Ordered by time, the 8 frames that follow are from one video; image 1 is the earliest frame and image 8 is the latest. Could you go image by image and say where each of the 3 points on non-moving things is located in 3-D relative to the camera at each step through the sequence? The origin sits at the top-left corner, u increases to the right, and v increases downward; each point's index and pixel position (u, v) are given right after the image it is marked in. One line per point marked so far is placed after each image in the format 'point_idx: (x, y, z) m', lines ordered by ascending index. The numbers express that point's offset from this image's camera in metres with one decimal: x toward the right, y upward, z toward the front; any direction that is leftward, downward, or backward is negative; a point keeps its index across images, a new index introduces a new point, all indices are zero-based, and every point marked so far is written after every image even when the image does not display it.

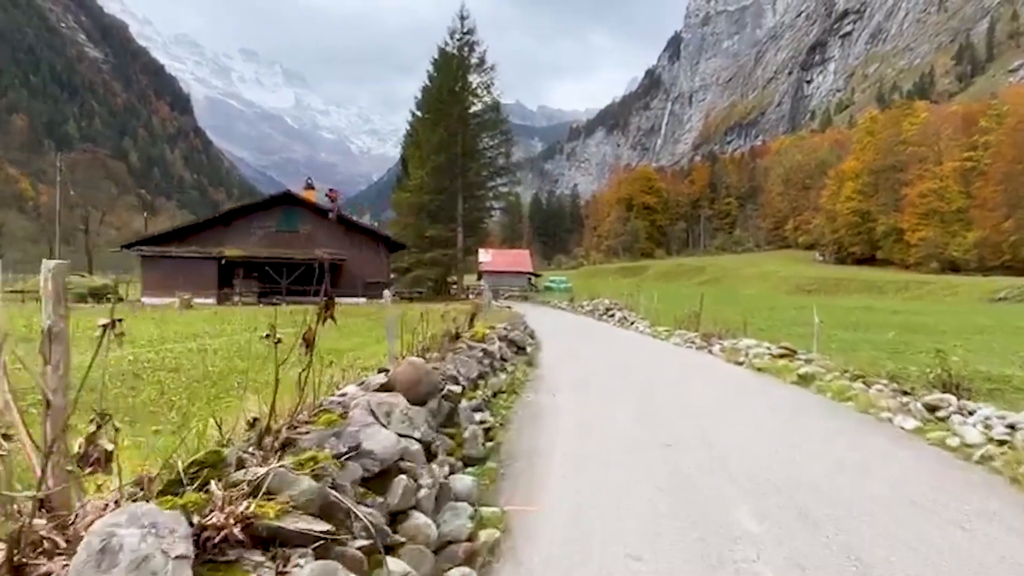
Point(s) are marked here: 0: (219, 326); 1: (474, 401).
0: (-7.6, -1.0, +18.1) m
1: (-0.4, -1.2, +7.3) m
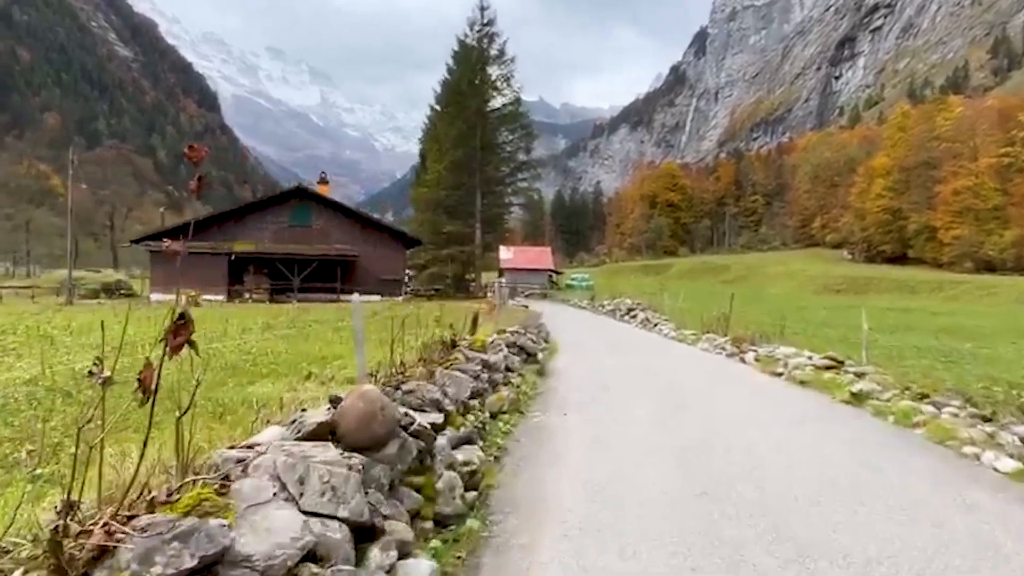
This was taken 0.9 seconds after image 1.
0: (-7.3, -1.0, +16.9) m
1: (-0.5, -1.2, +5.9) m
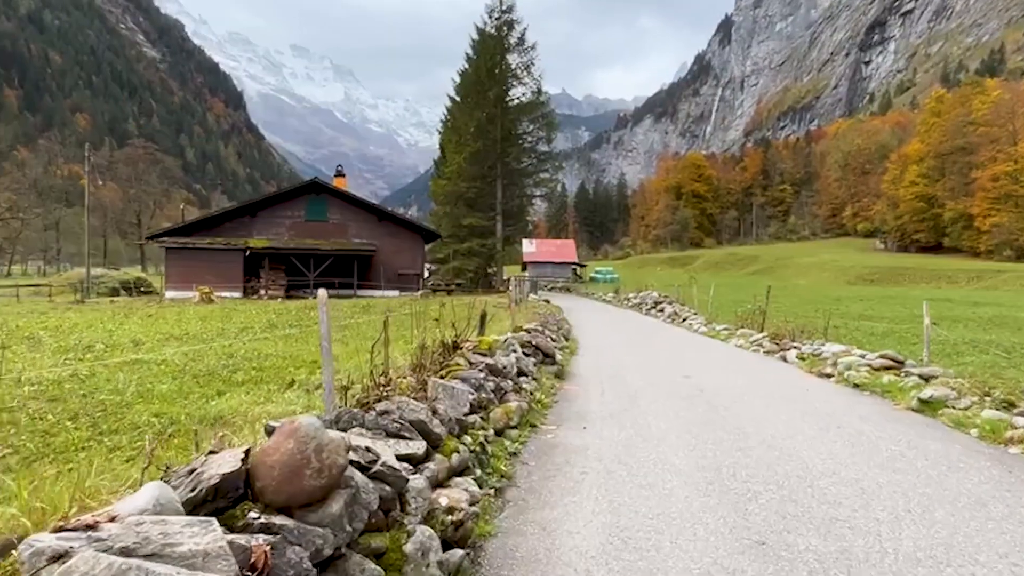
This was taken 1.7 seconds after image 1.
0: (-6.9, -0.9, +16.0) m
1: (-0.4, -1.2, +4.7) m
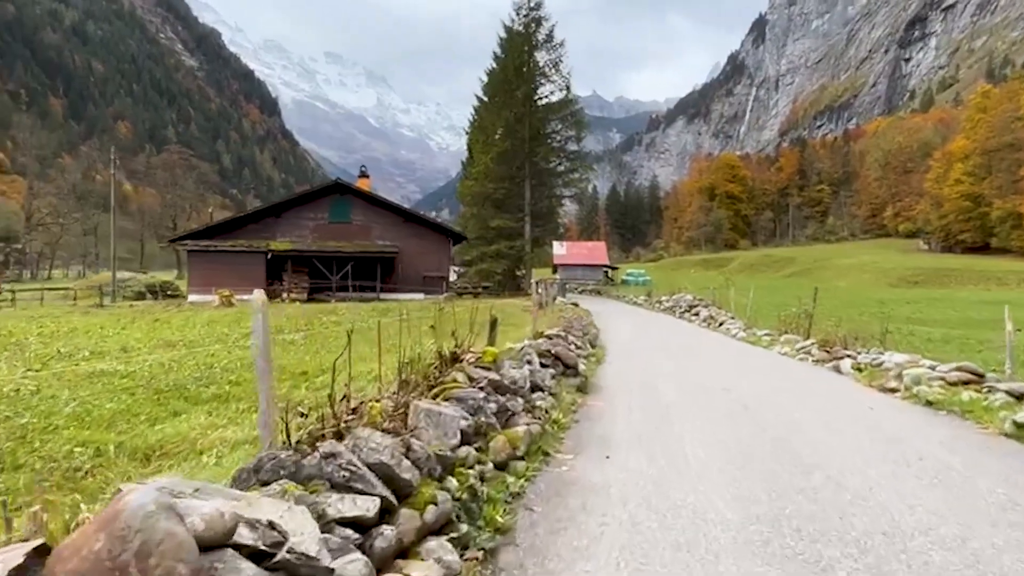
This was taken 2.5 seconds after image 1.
0: (-6.4, -1.0, +15.0) m
1: (-0.5, -1.2, +3.5) m
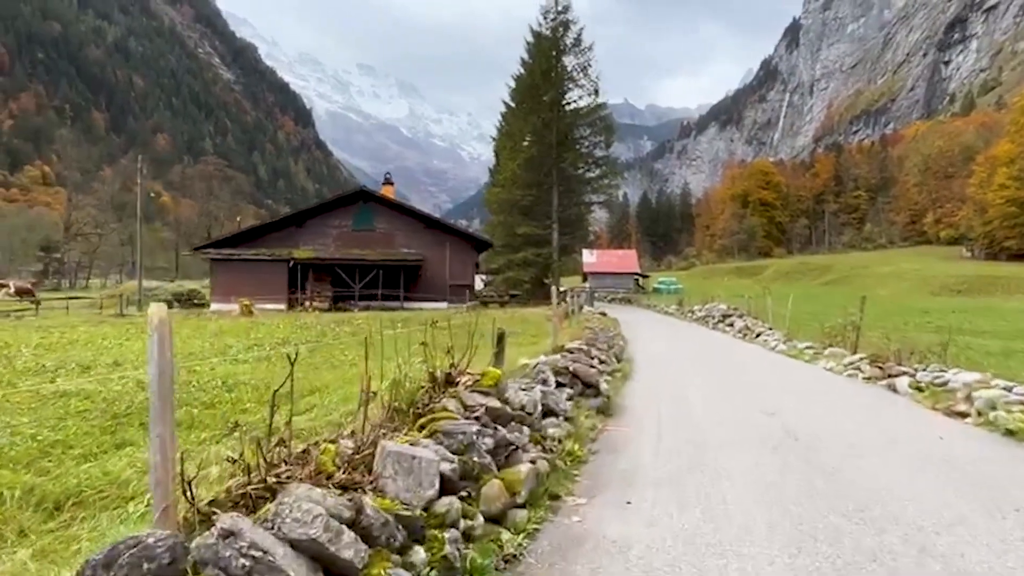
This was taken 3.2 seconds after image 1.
0: (-6.0, -1.1, +14.3) m
1: (-0.6, -1.3, +2.5) m
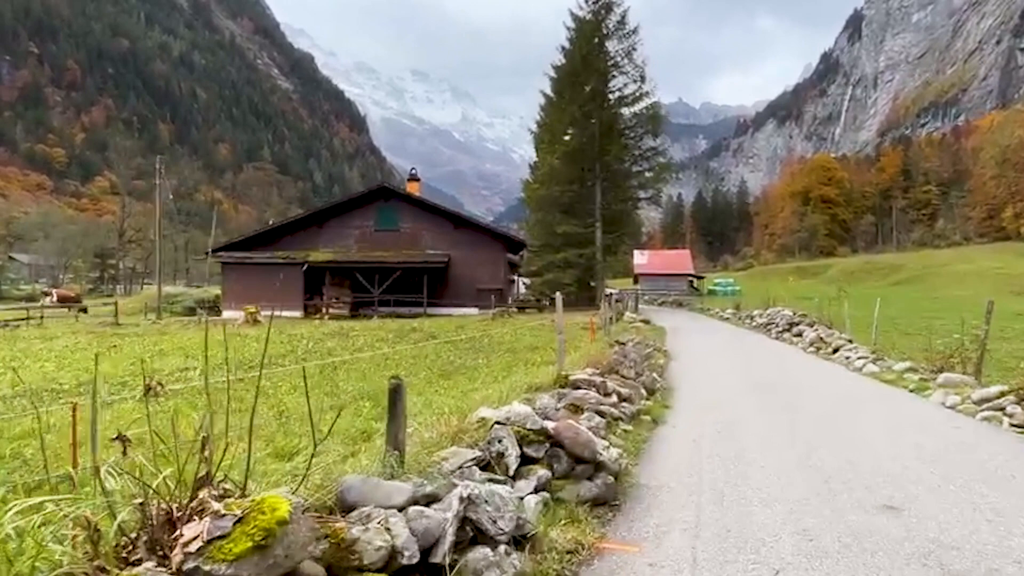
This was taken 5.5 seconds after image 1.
0: (-6.0, -1.3, +11.4) m
1: (-1.5, -1.3, -0.7) m
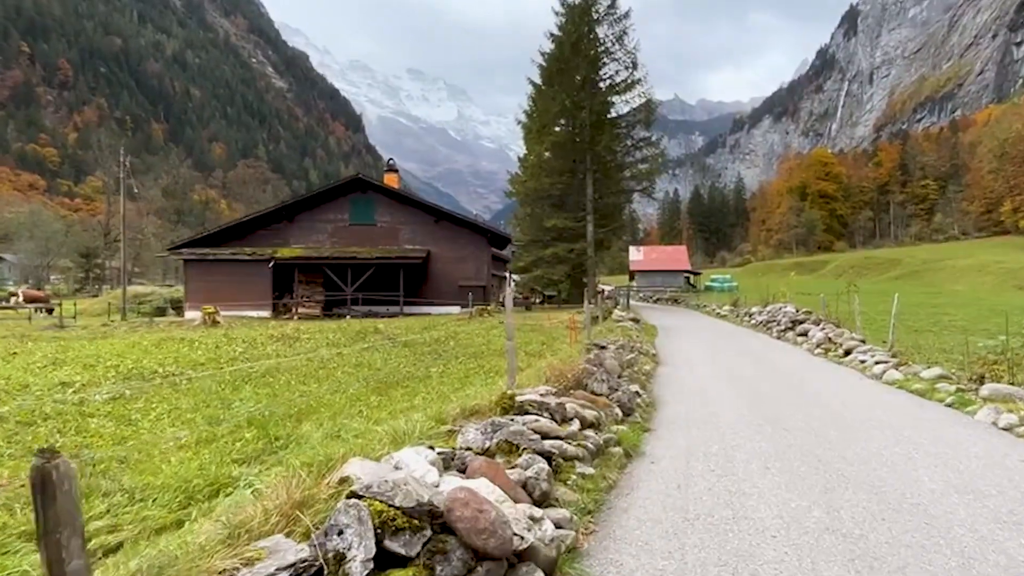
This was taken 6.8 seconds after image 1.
0: (-6.7, -1.3, +9.4) m
1: (-2.1, -1.3, -2.8) m
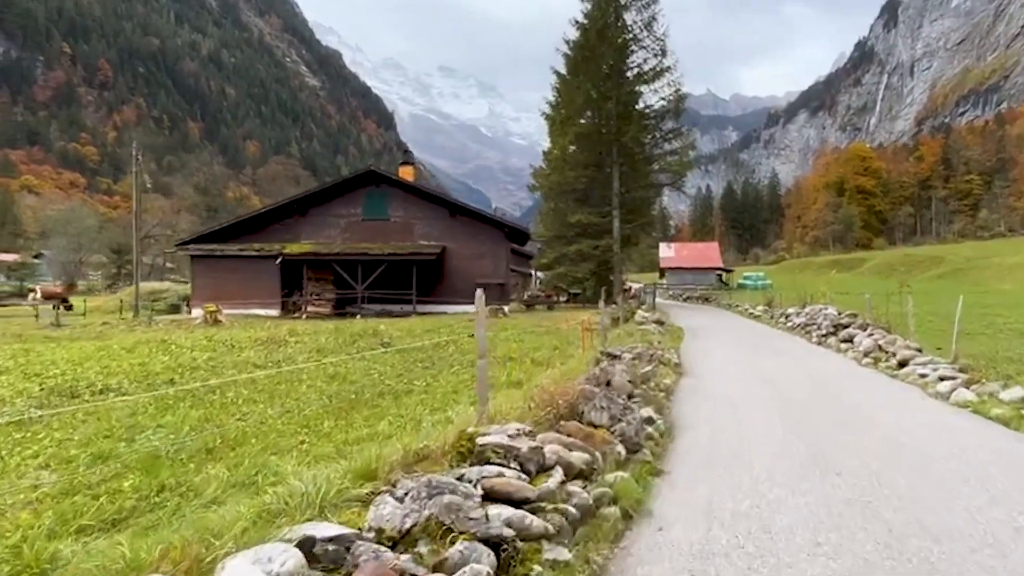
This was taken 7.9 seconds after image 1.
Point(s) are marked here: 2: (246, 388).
0: (-6.8, -1.3, +8.1) m
1: (-2.8, -1.4, -4.2) m
2: (-3.4, -1.1, +8.9) m
